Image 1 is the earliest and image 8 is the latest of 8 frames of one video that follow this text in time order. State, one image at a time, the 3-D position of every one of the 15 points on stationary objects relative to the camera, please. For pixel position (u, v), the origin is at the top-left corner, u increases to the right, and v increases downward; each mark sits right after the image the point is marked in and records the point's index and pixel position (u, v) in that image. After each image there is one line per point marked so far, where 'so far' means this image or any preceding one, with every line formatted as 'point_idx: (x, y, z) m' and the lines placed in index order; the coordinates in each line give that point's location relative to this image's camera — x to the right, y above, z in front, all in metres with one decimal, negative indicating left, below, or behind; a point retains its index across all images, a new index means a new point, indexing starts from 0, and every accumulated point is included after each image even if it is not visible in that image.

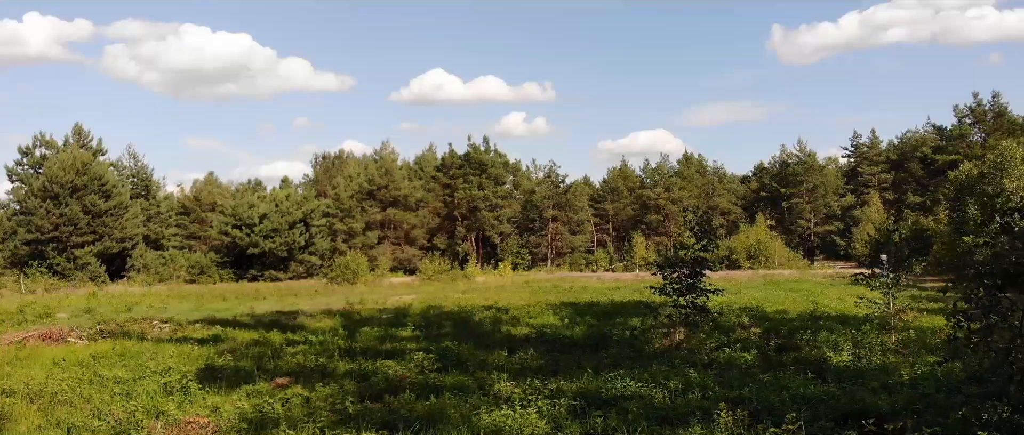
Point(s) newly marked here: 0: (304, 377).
0: (-3.2, -2.5, +8.5) m
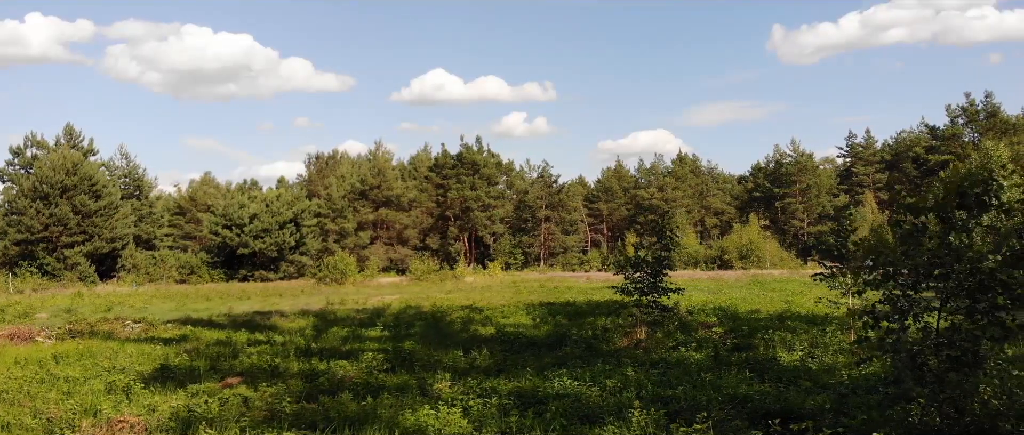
0: (-4.0, -2.5, +8.5) m
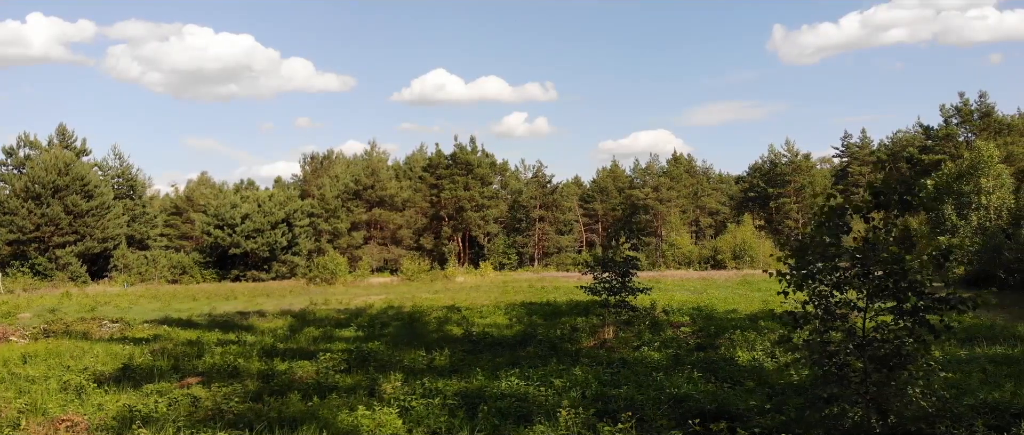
0: (-4.7, -2.5, +8.5) m
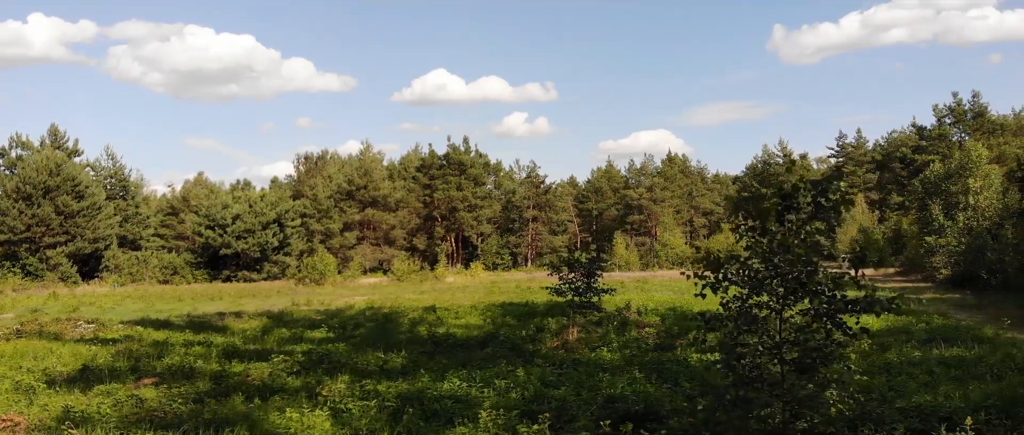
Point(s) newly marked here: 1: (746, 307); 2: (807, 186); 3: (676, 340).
0: (-5.4, -2.5, +8.5) m
1: (+2.0, -0.8, +4.6) m
2: (+2.4, +0.3, +4.3) m
3: (+3.1, -2.3, +10.0) m
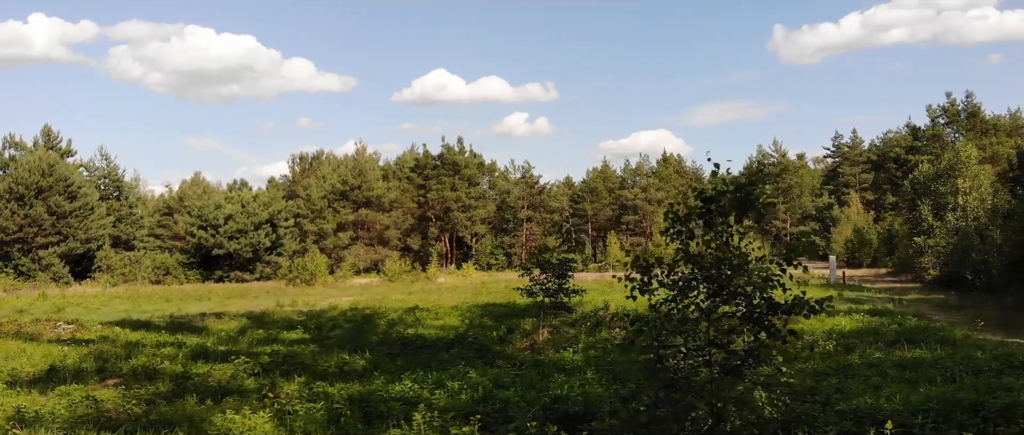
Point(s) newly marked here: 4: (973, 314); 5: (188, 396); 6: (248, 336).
0: (-6.0, -2.5, +8.6) m
1: (+1.4, -0.8, +4.6) m
2: (+1.8, +0.2, +4.4) m
3: (+2.5, -2.3, +10.0) m
4: (+13.4, -2.8, +15.6) m
5: (-4.3, -2.4, +7.1) m
6: (-6.3, -2.8, +12.8) m
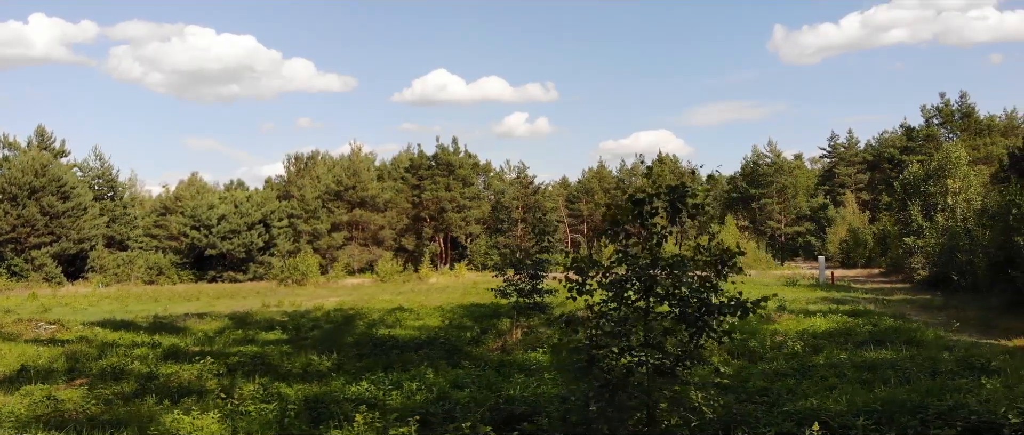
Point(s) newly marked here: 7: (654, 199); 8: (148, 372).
0: (-6.6, -2.6, +8.6) m
1: (+0.8, -0.8, +4.6) m
2: (+1.2, +0.2, +4.4) m
3: (+1.9, -2.3, +10.1) m
4: (+12.9, -2.8, +15.6) m
5: (-4.9, -2.4, +7.2) m
6: (-6.9, -2.8, +12.9) m
7: (+1.2, +0.2, +4.4) m
8: (-5.9, -2.5, +8.7) m
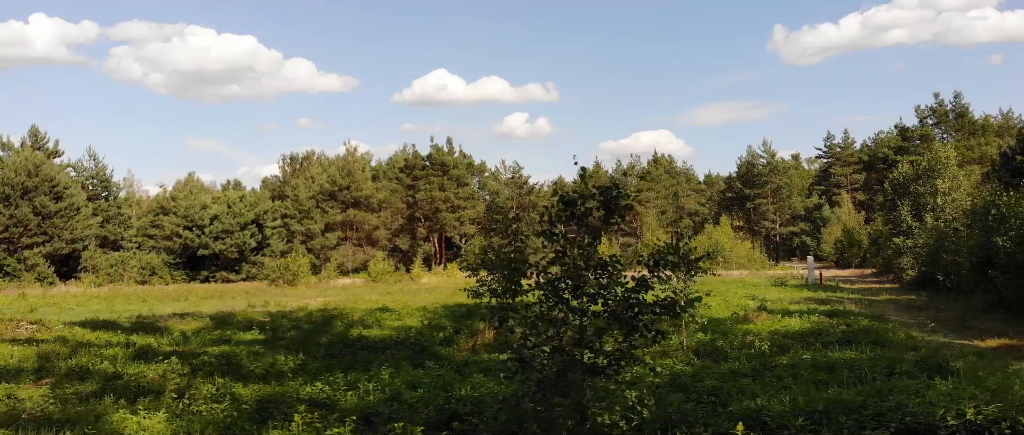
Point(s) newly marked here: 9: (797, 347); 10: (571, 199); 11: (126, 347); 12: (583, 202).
0: (-7.2, -2.6, +8.6) m
1: (+0.3, -0.8, +4.7) m
2: (+0.7, +0.2, +4.4) m
3: (+1.3, -2.4, +10.1) m
4: (+12.3, -2.8, +15.6) m
5: (-5.4, -2.4, +7.2) m
6: (-7.5, -2.9, +12.9) m
7: (+0.6, +0.1, +4.4) m
8: (-6.5, -2.5, +8.7) m
9: (+5.1, -2.3, +9.7) m
10: (+0.4, +0.2, +4.5) m
11: (-8.0, -2.7, +11.0) m
12: (+0.5, +0.1, +4.5) m
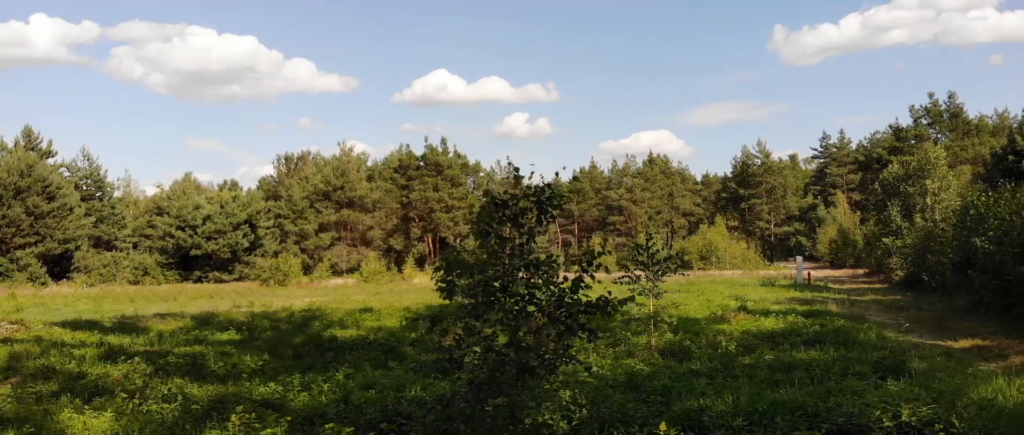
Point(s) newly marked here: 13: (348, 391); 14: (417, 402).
0: (-7.8, -2.6, +8.7) m
1: (-0.3, -0.8, +4.7) m
2: (+0.1, +0.2, +4.5) m
3: (+0.8, -2.4, +10.1) m
4: (+11.7, -2.9, +15.7) m
5: (-6.0, -2.4, +7.2) m
6: (-8.0, -2.9, +12.9) m
7: (0.0, +0.1, +4.5) m
8: (-7.1, -2.5, +8.7) m
9: (+4.5, -2.3, +9.7) m
10: (-0.2, +0.1, +4.5) m
11: (-8.5, -2.7, +11.0) m
12: (-0.1, +0.1, +4.5) m
13: (-2.1, -2.2, +6.7) m
14: (-1.0, -2.0, +5.9) m
